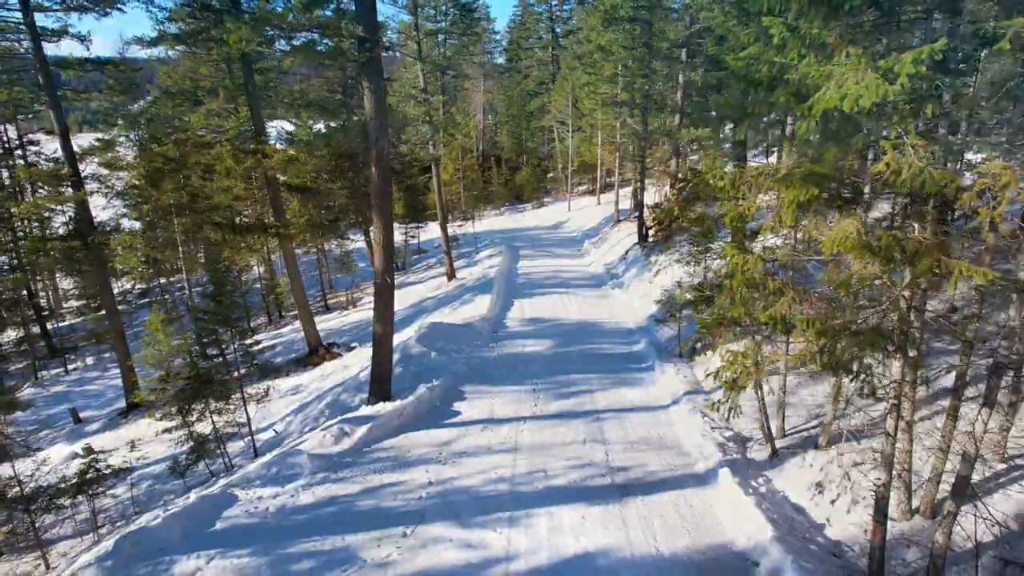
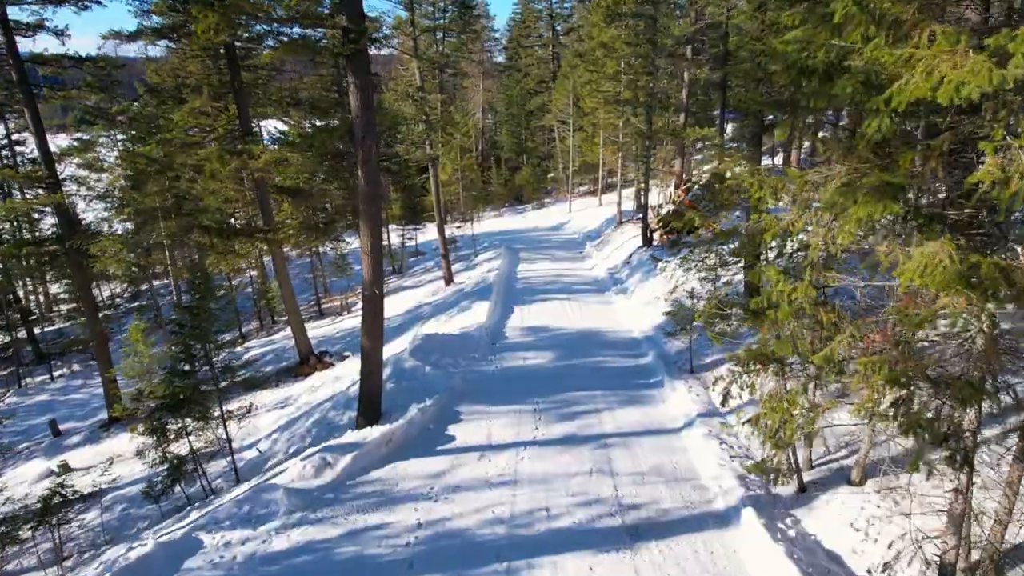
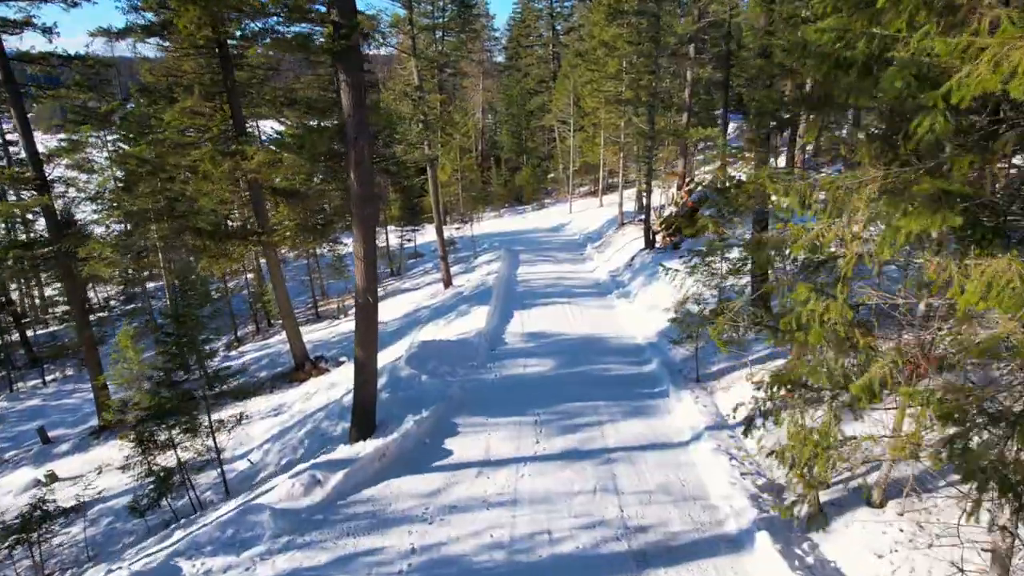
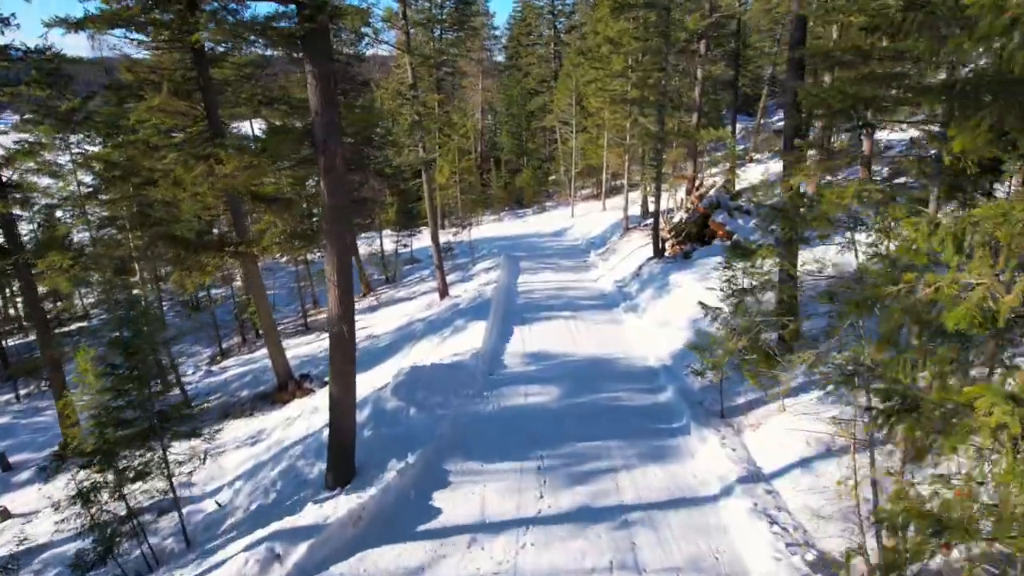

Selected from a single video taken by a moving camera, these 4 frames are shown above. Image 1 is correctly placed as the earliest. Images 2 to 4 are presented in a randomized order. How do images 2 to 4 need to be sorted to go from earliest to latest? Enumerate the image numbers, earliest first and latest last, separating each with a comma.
2, 3, 4
